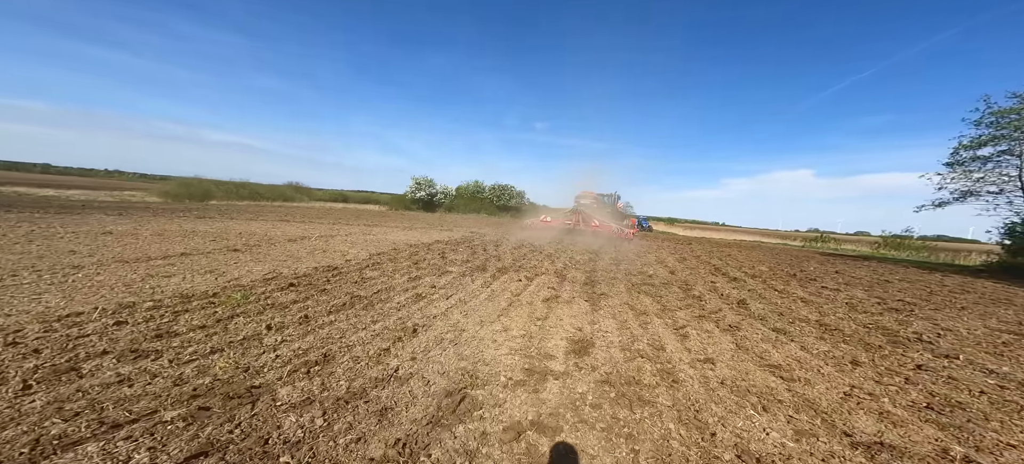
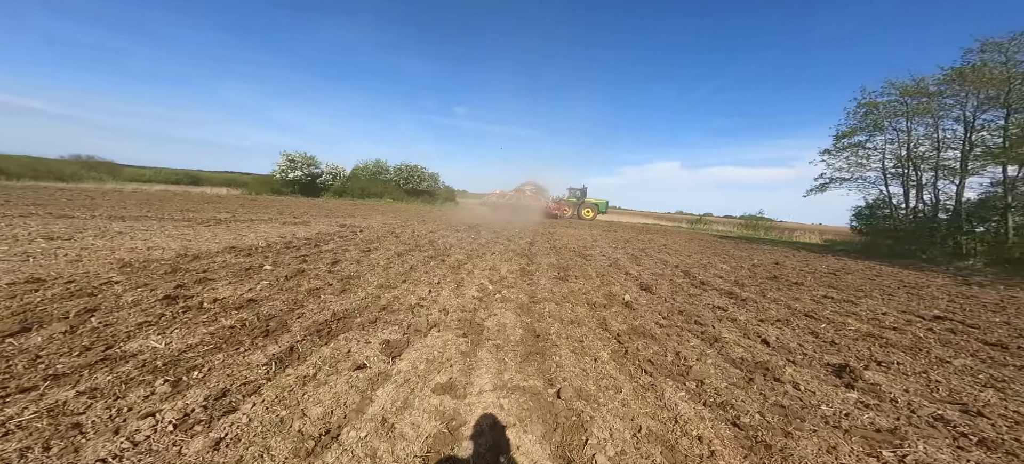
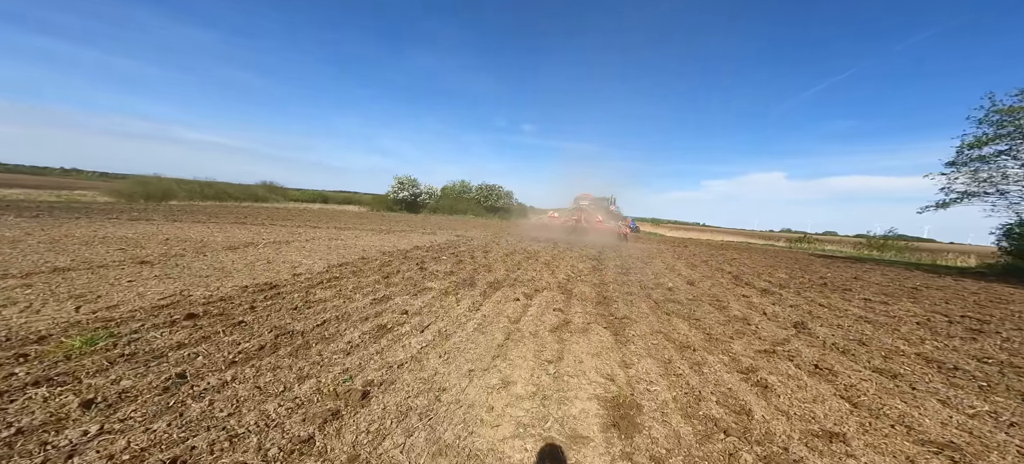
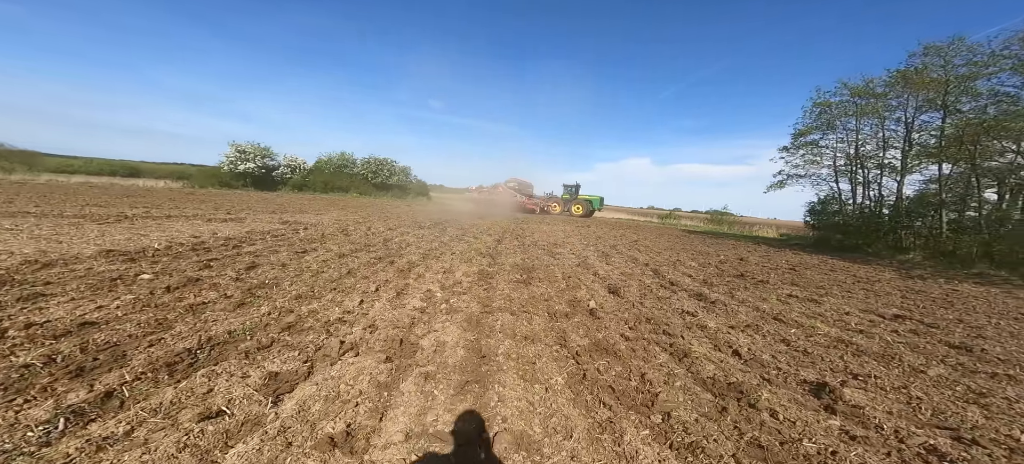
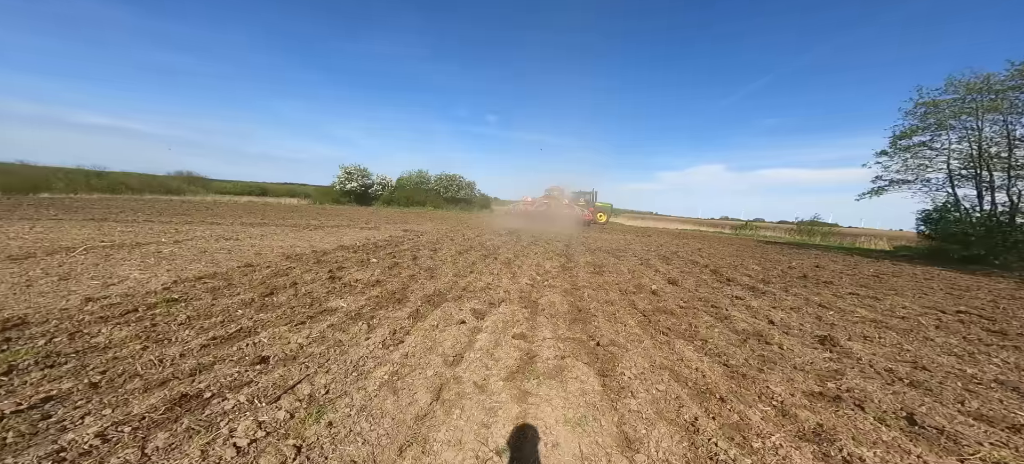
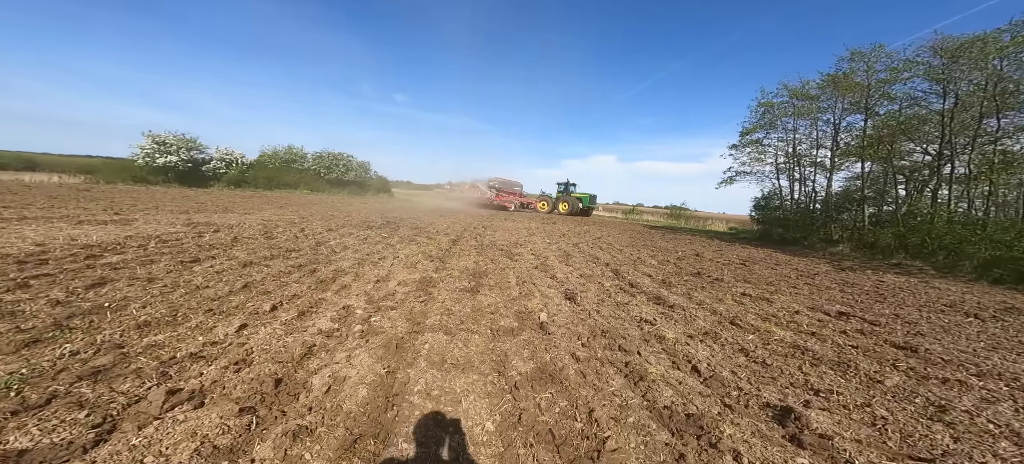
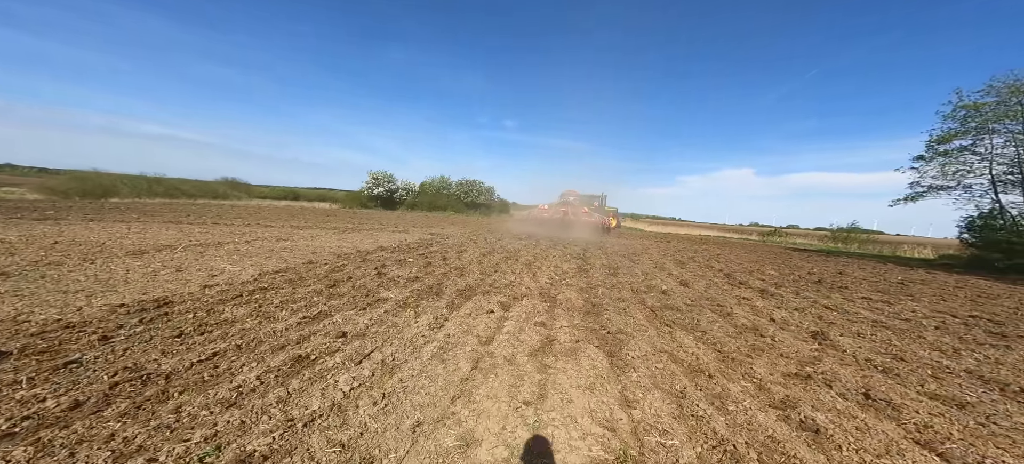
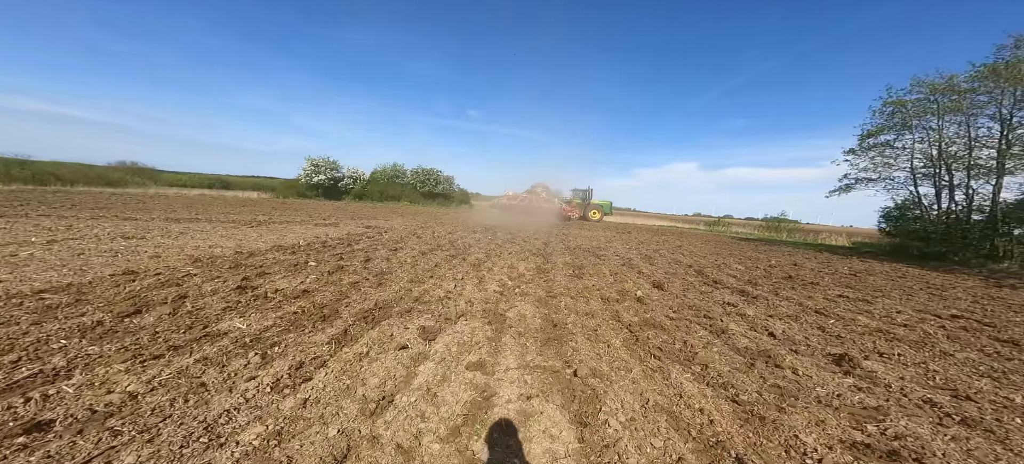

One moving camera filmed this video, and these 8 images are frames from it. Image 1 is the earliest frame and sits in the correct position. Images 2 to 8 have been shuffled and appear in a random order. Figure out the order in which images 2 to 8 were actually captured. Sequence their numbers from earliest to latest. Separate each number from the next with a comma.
3, 7, 5, 8, 2, 4, 6
